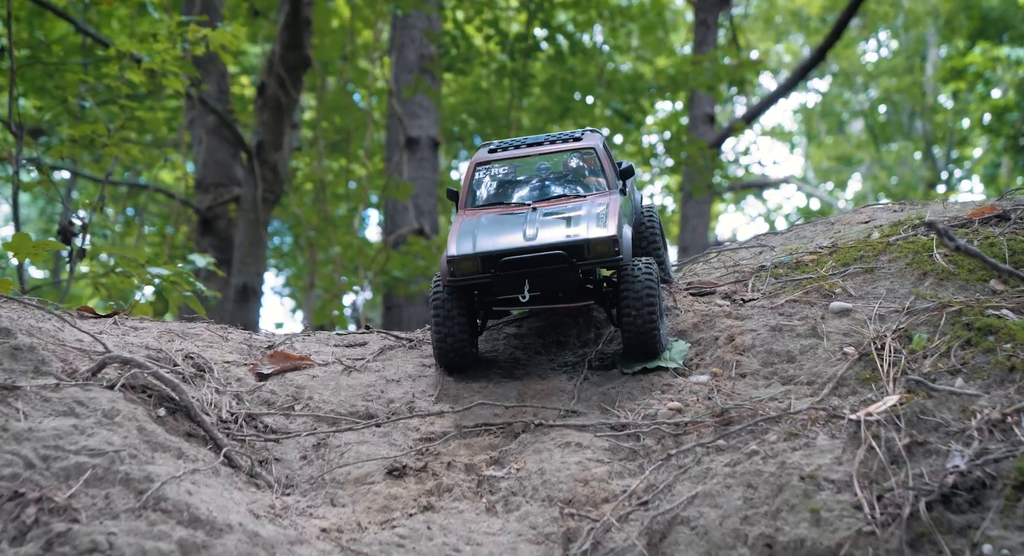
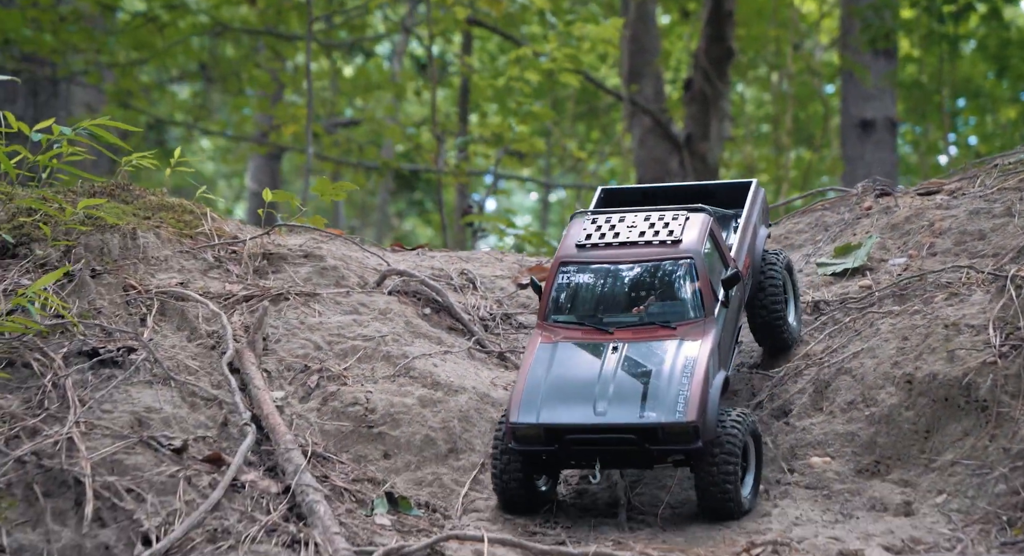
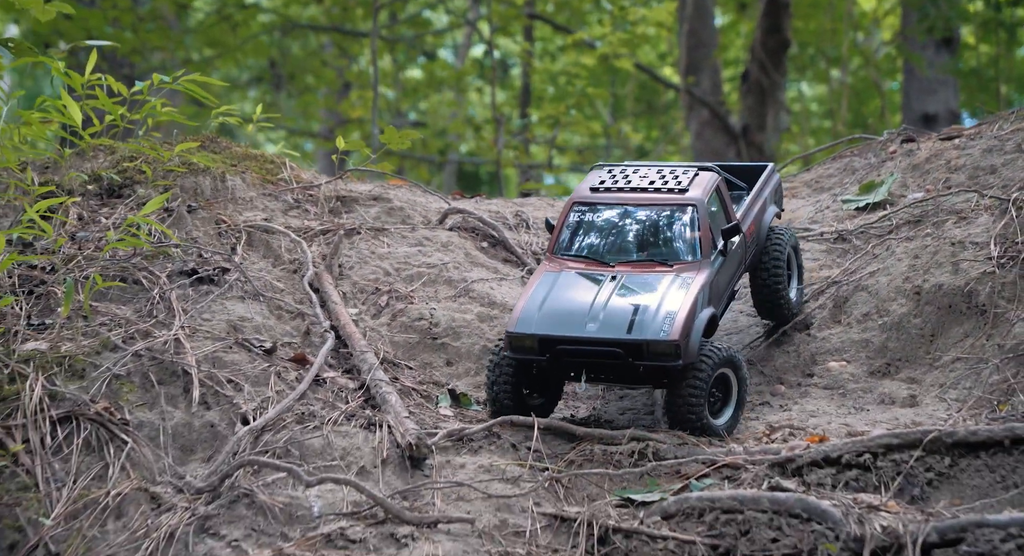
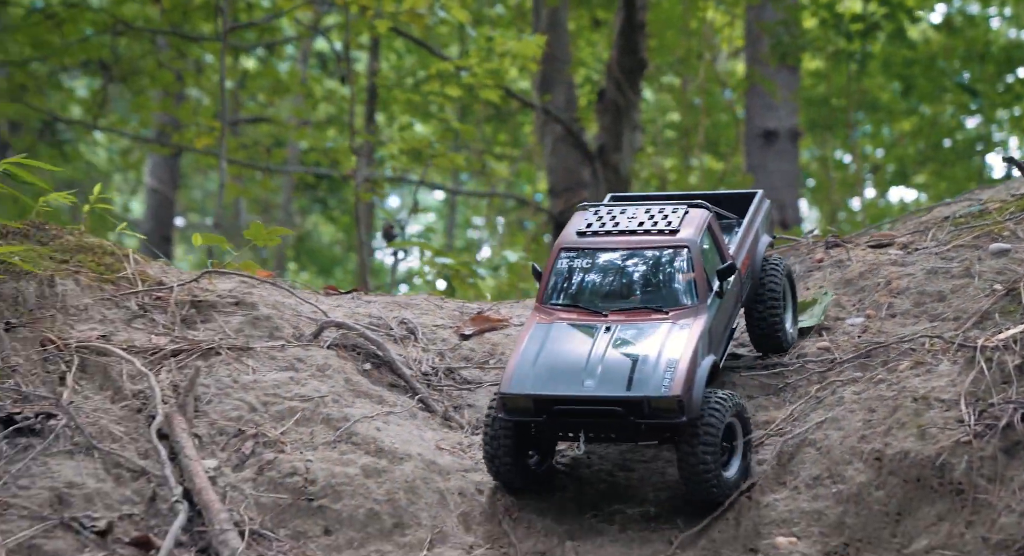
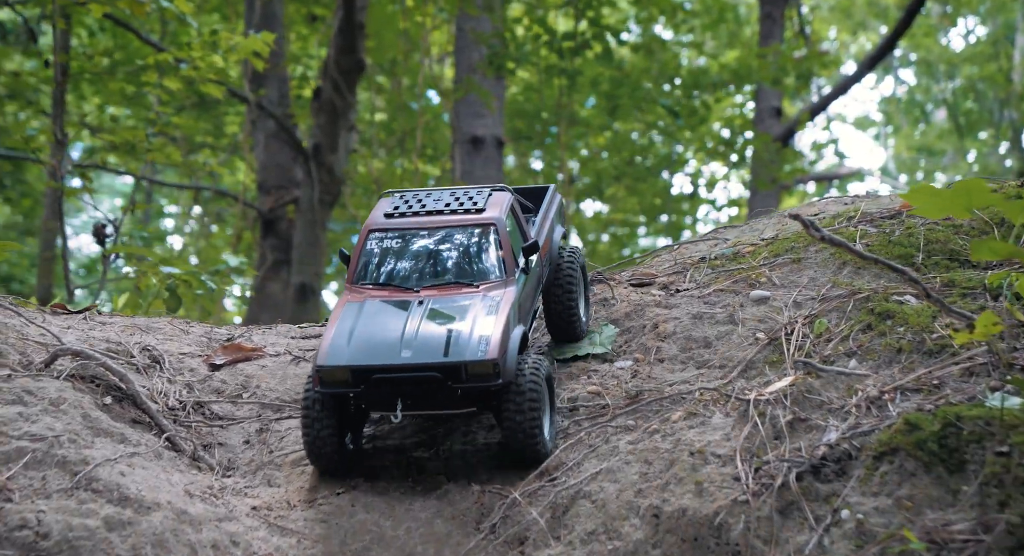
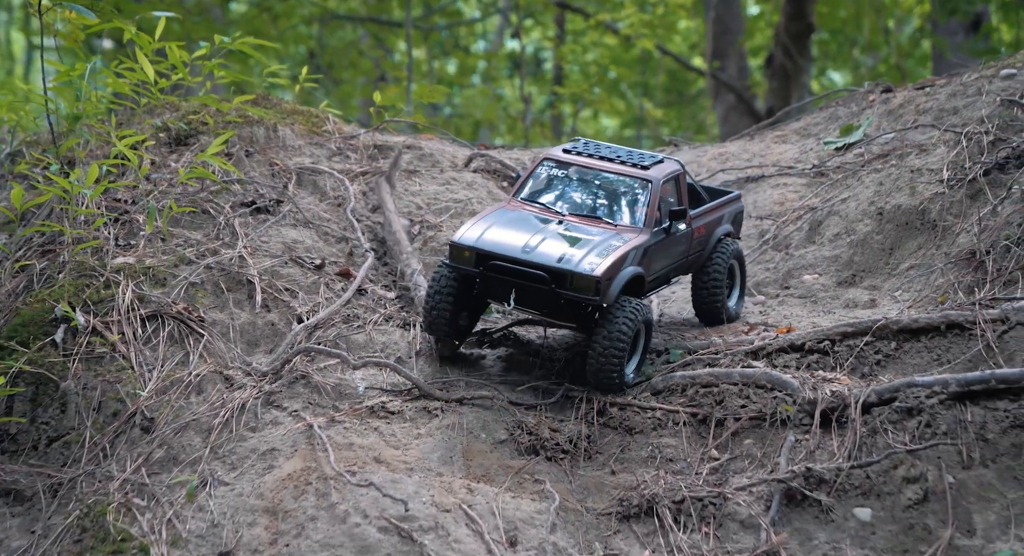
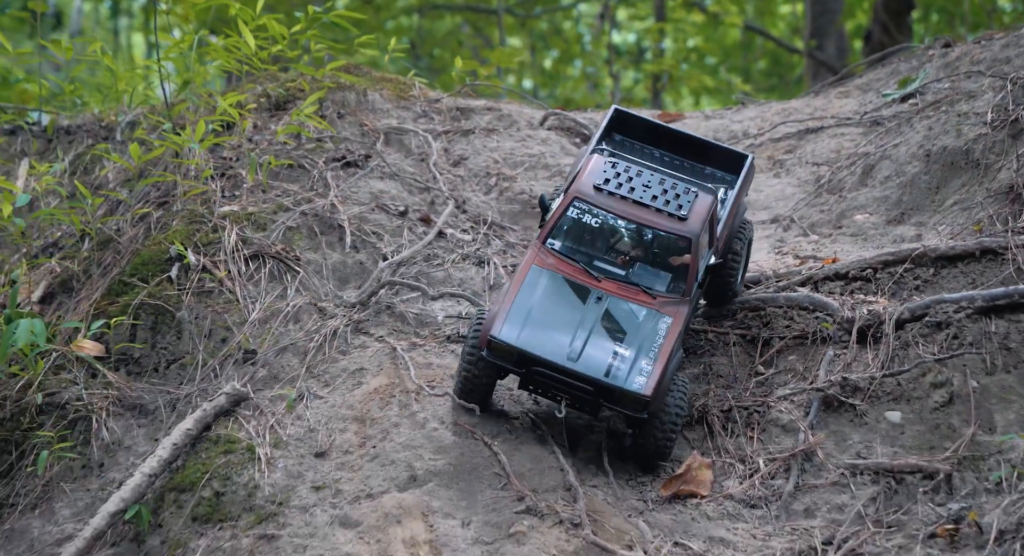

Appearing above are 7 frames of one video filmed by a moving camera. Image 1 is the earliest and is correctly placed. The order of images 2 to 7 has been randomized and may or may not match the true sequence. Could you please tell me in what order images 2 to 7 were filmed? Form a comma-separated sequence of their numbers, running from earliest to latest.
5, 4, 2, 3, 6, 7
